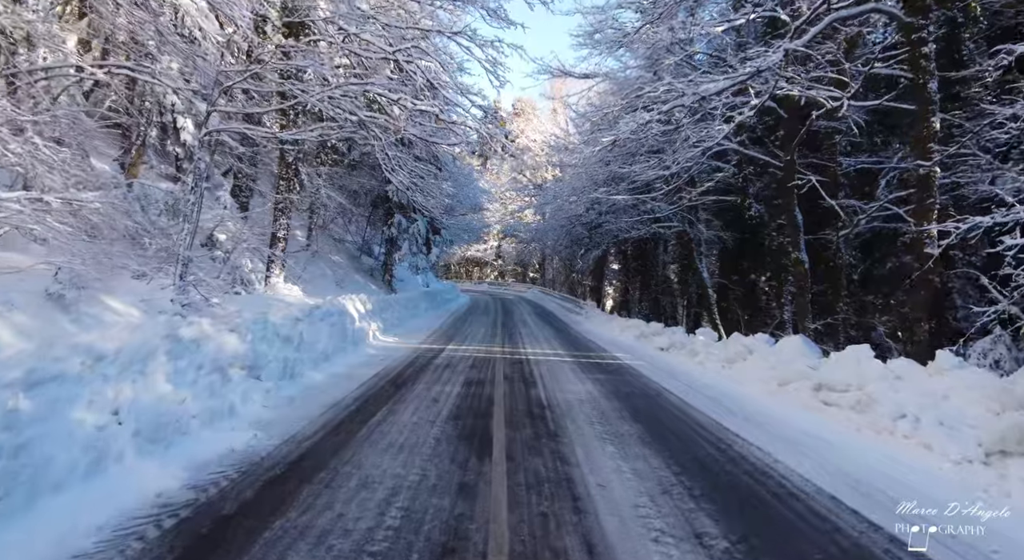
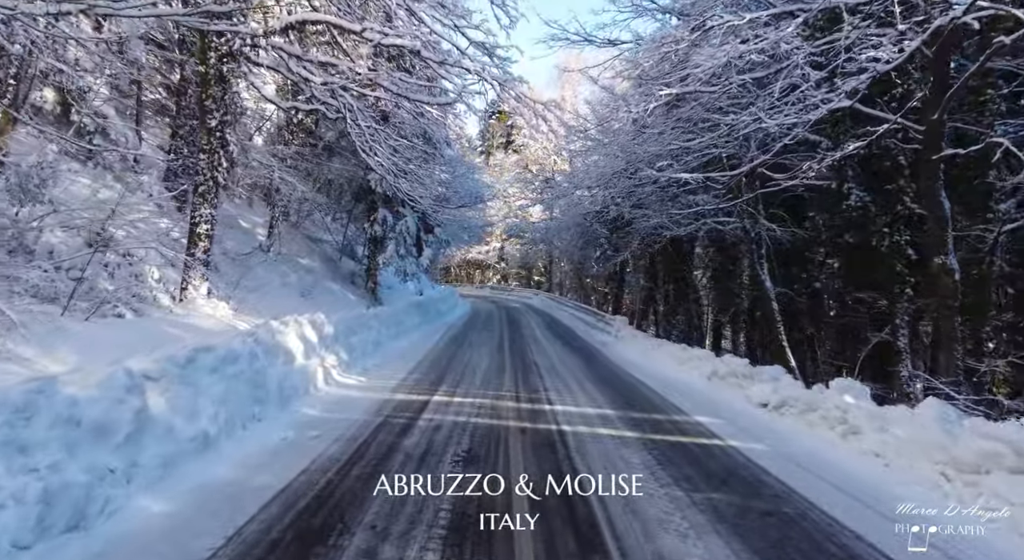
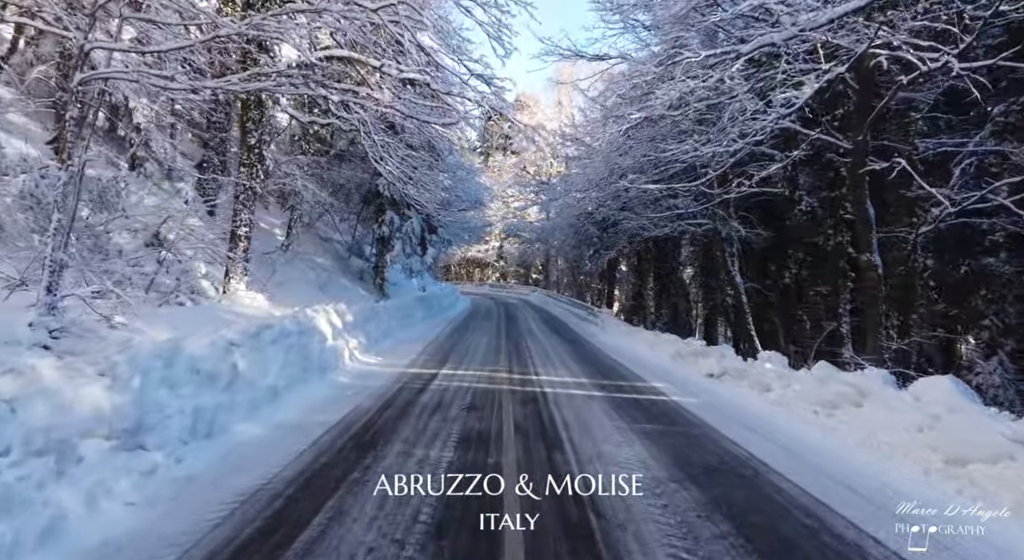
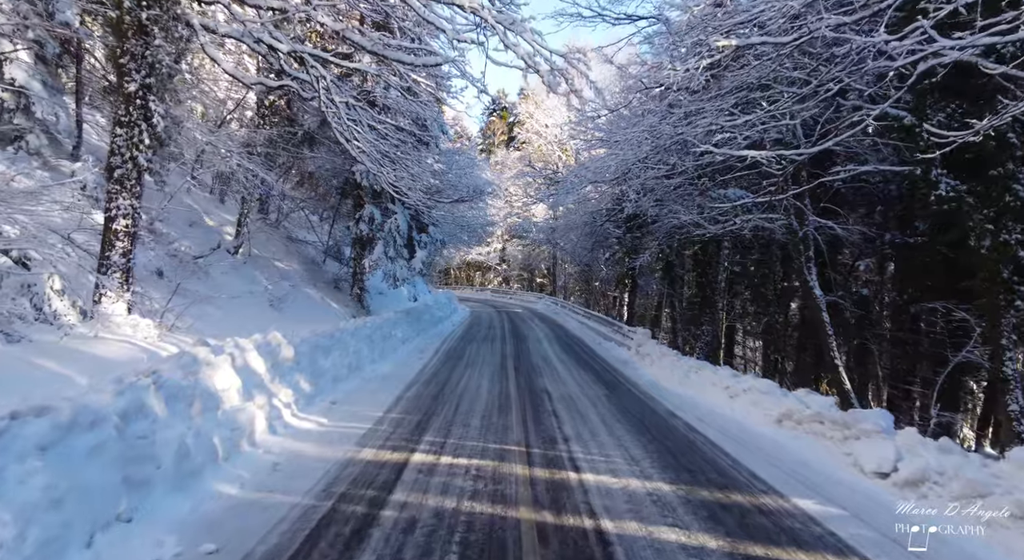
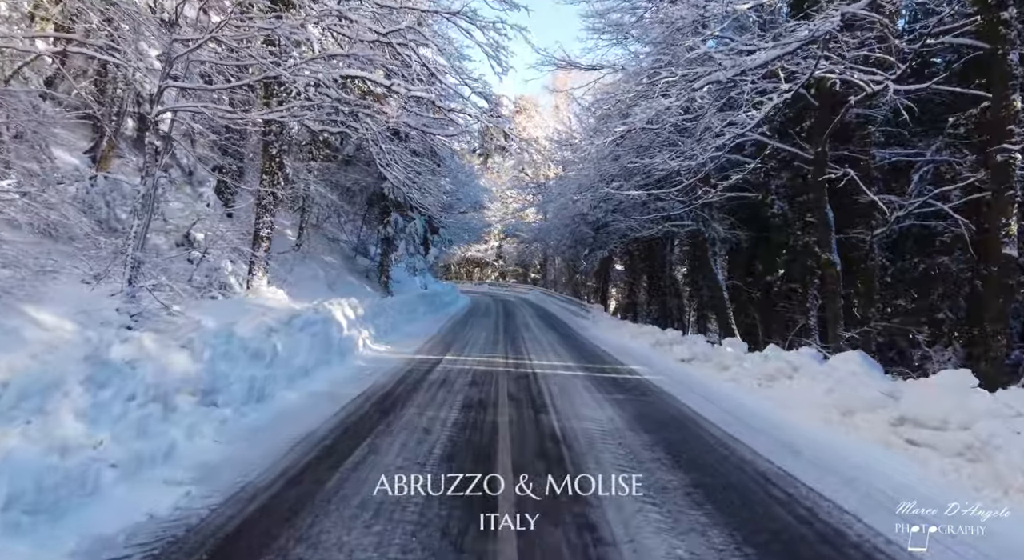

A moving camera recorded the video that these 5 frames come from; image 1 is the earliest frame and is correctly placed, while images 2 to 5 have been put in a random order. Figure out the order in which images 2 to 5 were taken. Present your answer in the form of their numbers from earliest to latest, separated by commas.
5, 3, 2, 4
